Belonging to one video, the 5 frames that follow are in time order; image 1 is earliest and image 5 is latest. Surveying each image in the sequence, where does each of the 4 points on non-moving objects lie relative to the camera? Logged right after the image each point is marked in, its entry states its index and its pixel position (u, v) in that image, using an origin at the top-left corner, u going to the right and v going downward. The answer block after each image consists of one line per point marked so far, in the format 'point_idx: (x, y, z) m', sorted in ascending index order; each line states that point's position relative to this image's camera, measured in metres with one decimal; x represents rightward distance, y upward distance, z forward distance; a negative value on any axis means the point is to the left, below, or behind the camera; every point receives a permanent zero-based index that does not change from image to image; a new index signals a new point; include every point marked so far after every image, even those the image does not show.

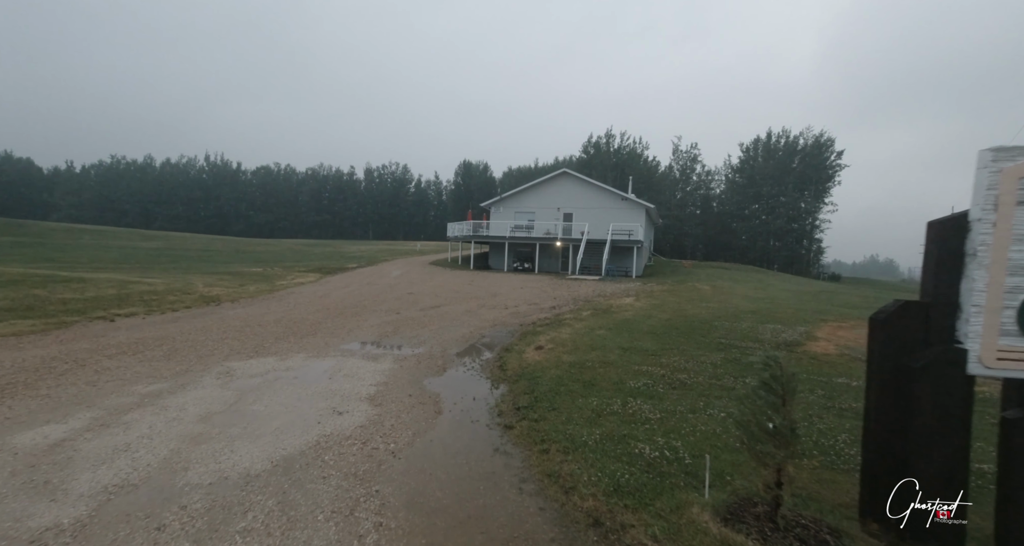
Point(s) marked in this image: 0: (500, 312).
0: (-0.5, -1.5, +15.4) m
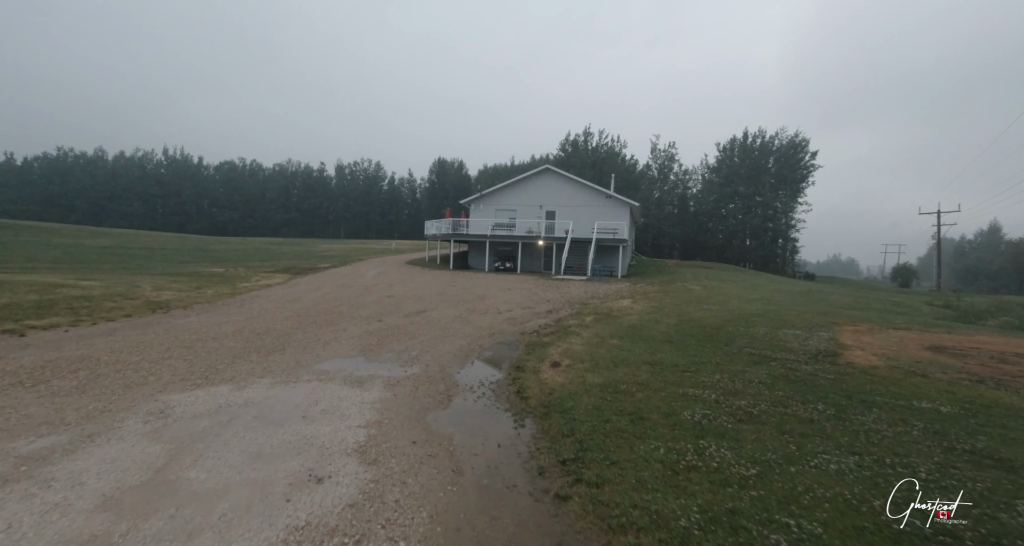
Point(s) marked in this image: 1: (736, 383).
0: (-0.7, -1.5, +13.9) m
1: (+3.8, -1.9, +6.8) m
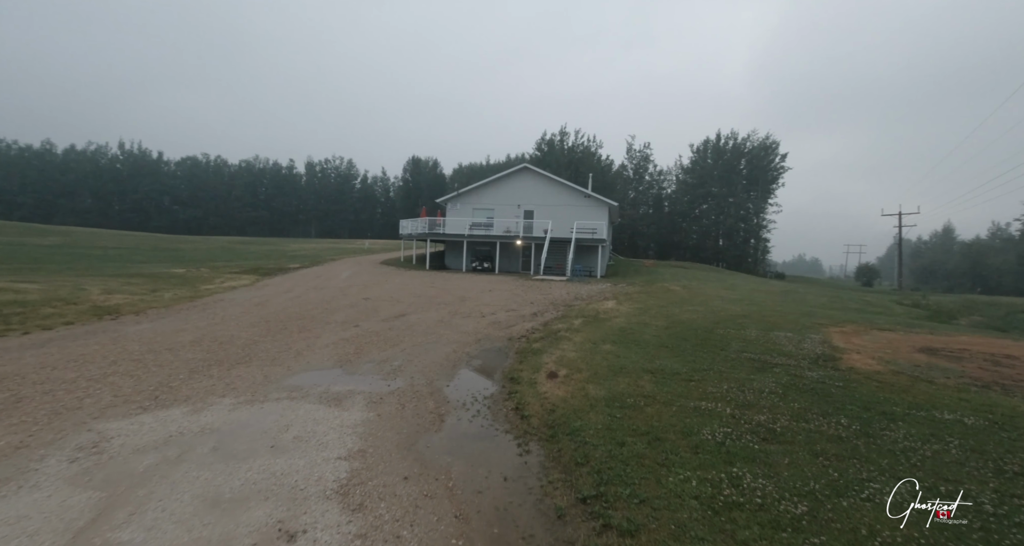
0: (-1.1, -1.6, +13.3) m
1: (+3.7, -1.9, +6.4) m
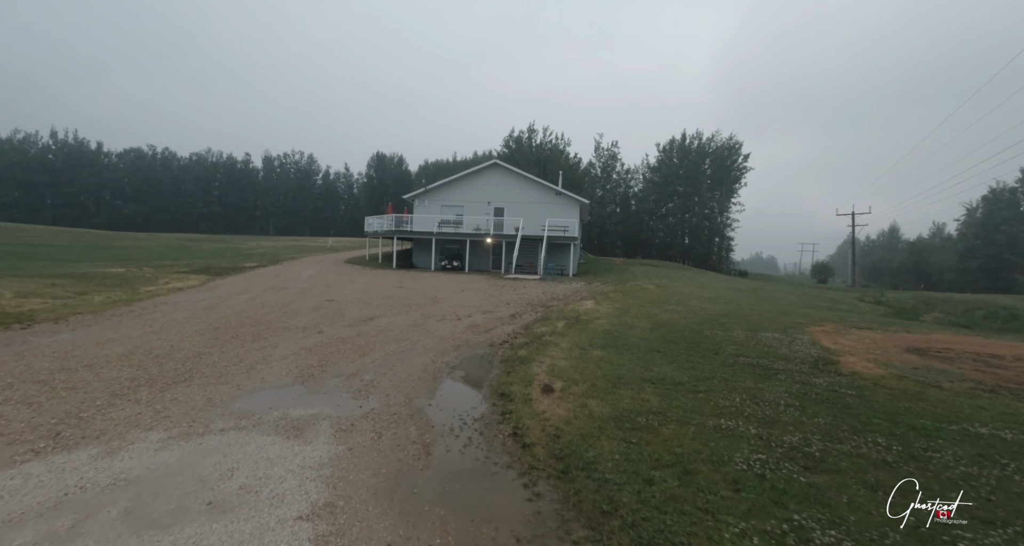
0: (-1.7, -1.6, +12.3) m
1: (+3.6, -1.9, +5.9) m
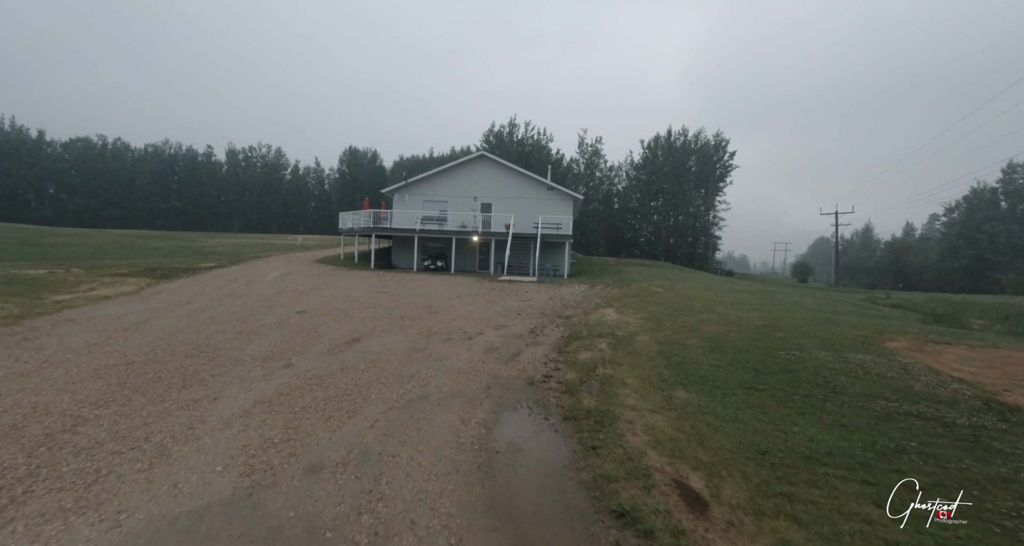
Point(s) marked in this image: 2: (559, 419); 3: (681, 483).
0: (-1.0, -1.8, +9.4) m
1: (+4.7, -2.1, +3.3) m
2: (+0.7, -2.1, +5.8) m
3: (+1.6, -2.1, +4.0) m
